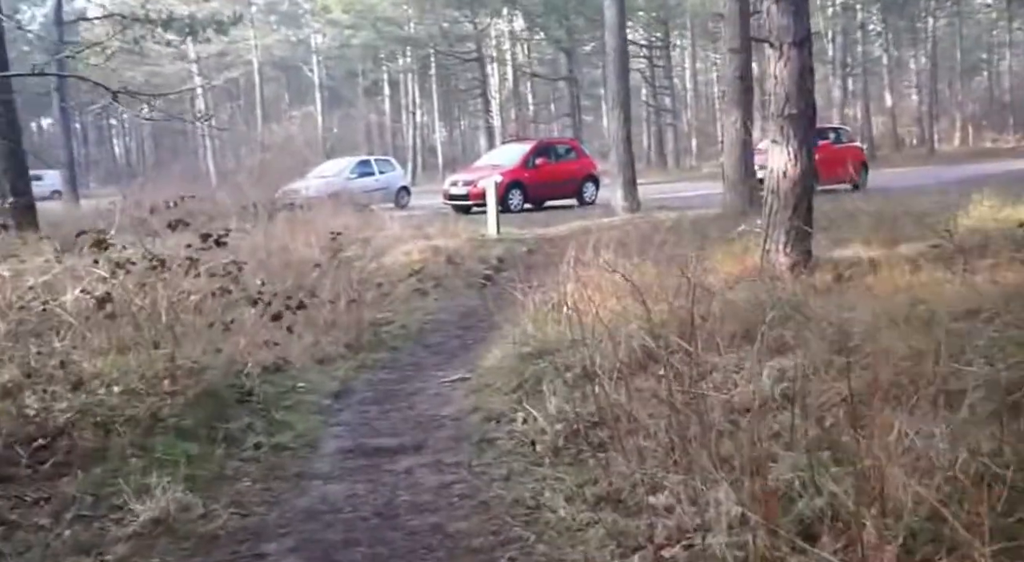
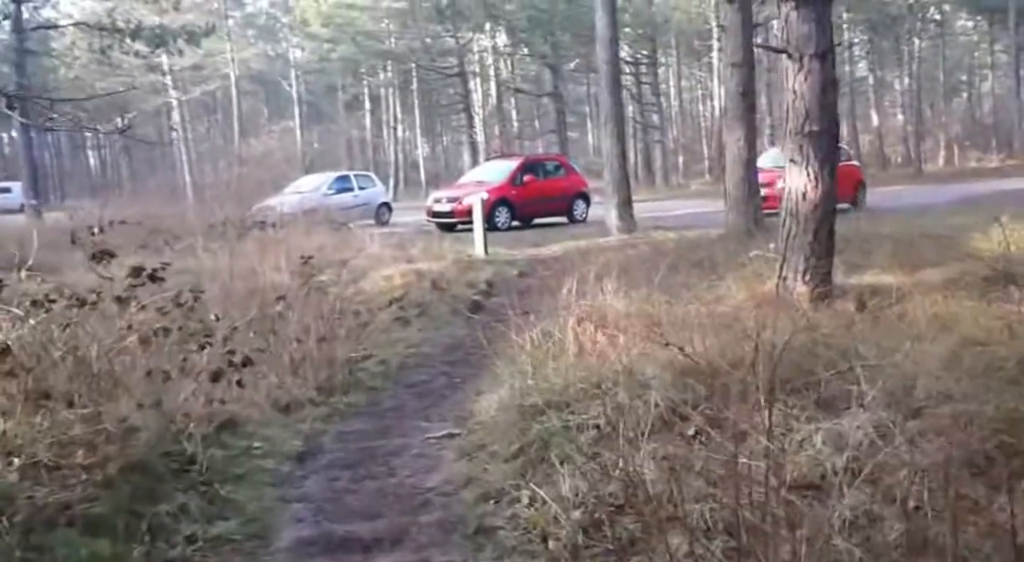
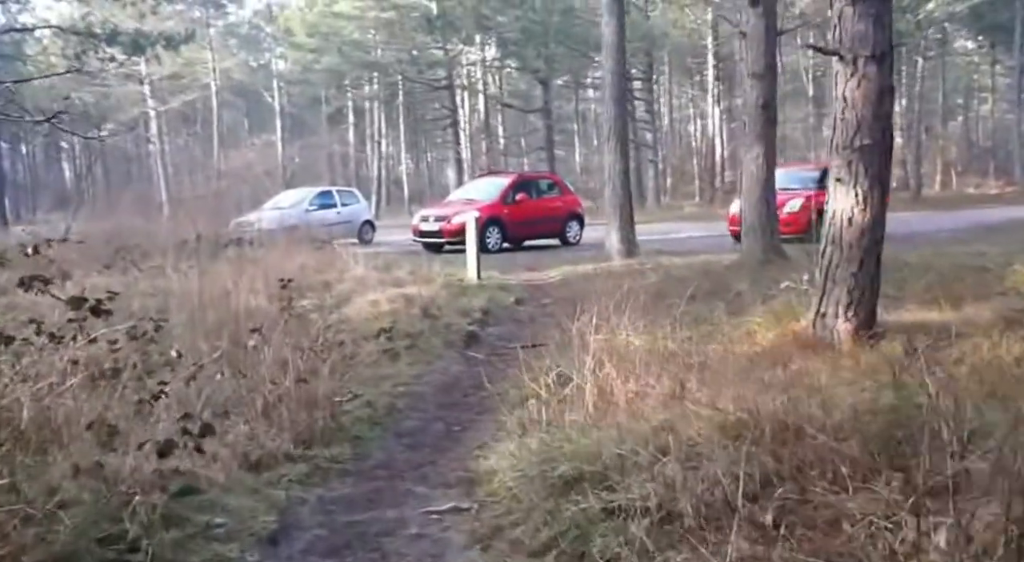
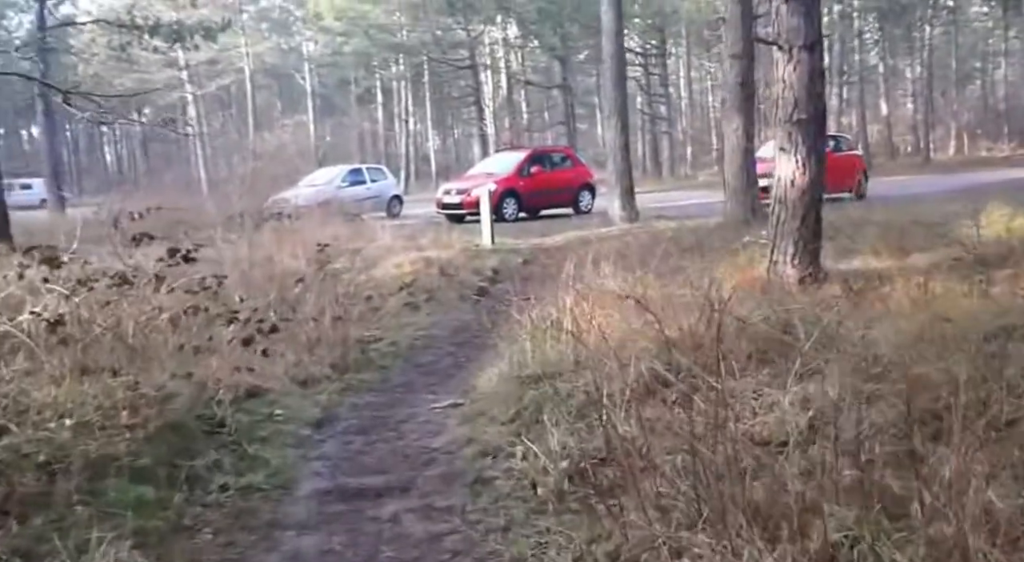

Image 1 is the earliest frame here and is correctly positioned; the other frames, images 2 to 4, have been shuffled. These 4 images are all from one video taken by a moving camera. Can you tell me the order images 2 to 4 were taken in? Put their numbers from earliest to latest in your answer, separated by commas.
4, 2, 3
